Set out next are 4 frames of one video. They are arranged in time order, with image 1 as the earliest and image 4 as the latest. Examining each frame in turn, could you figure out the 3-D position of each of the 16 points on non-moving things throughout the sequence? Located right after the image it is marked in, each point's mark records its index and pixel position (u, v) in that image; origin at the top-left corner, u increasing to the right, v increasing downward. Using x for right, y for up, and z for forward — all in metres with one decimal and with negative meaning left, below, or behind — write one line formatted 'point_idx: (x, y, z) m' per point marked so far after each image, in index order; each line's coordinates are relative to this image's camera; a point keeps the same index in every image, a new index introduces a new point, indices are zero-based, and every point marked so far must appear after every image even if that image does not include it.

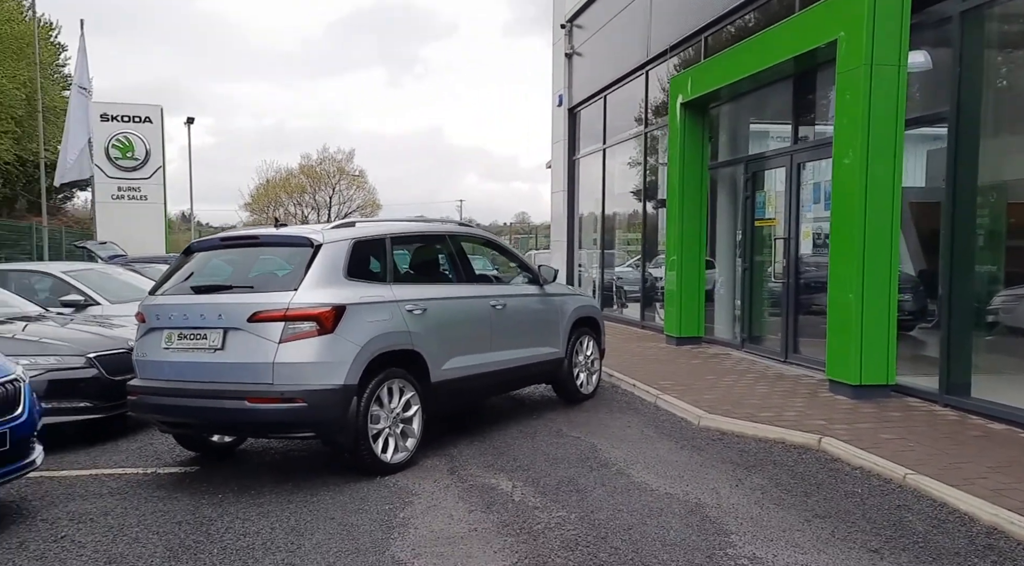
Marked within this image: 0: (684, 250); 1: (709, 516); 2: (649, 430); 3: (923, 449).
0: (+2.6, +0.5, +12.0) m
1: (+1.1, -1.3, +4.3) m
2: (+1.1, -1.2, +6.5) m
3: (+2.9, -1.2, +5.6) m
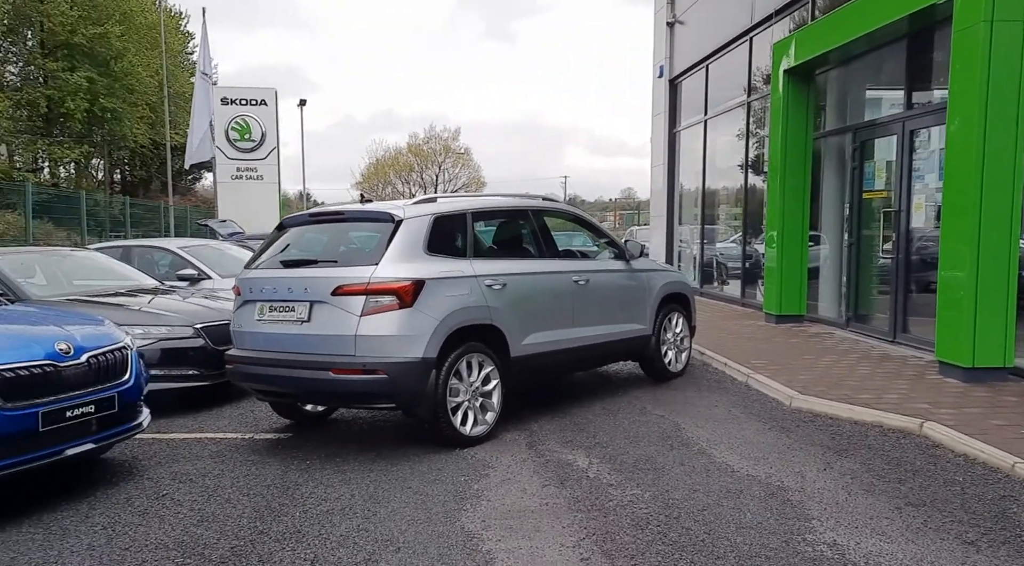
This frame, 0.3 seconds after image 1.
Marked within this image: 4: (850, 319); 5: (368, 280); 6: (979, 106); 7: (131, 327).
0: (+4.0, +0.9, +11.5) m
1: (+1.5, -1.1, +4.2) m
2: (+1.8, -1.0, +6.3) m
3: (+3.4, -1.0, +5.1) m
4: (+4.6, -0.5, +10.8) m
5: (-0.9, 0.0, +5.1) m
6: (+4.0, +1.6, +6.7) m
7: (-3.4, -0.4, +7.1) m
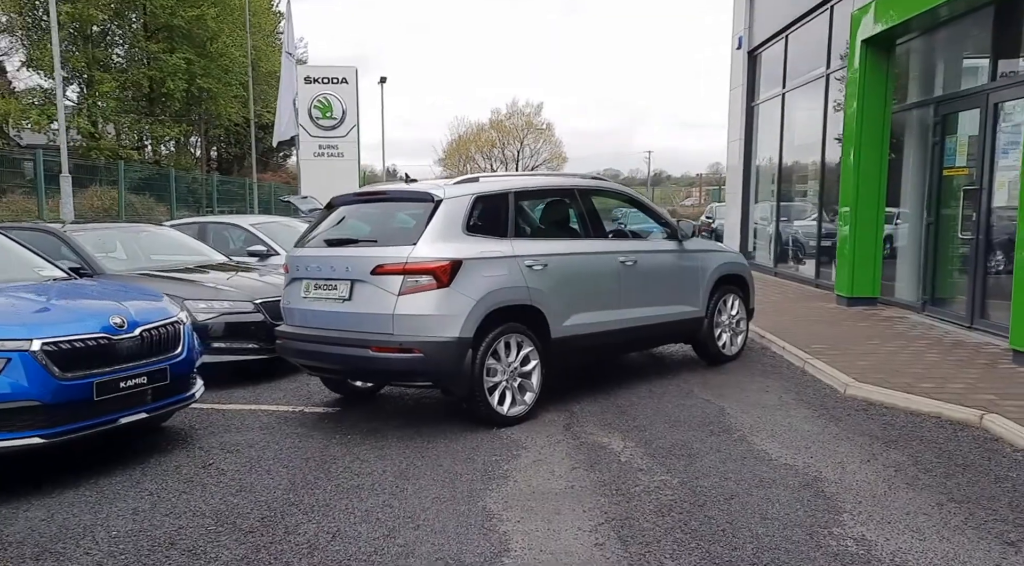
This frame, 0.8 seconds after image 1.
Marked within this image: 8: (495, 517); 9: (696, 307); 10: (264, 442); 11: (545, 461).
0: (+4.9, +1.1, +11.0) m
1: (+1.6, -1.1, +4.0) m
2: (+2.1, -0.9, +6.1) m
3: (+3.6, -0.9, +4.8) m
4: (+5.4, -0.3, +10.3) m
5: (-0.7, +0.2, +5.1) m
6: (+4.4, +1.7, +6.2) m
7: (-3.0, -0.2, +7.4) m
8: (-0.1, -1.1, +3.8) m
9: (+1.7, -0.2, +7.2) m
10: (-1.7, -1.1, +5.3) m
11: (+0.2, -1.1, +4.7) m
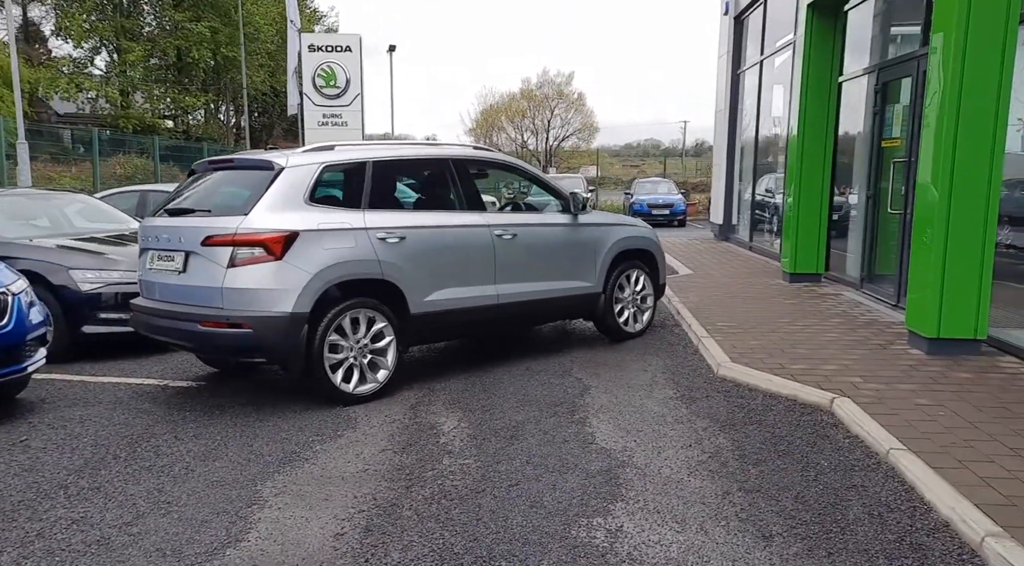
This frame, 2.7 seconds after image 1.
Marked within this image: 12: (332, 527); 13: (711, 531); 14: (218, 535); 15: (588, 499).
0: (+4.0, +1.5, +10.7) m
1: (+0.5, -0.9, +3.8) m
2: (+1.1, -0.7, +5.9) m
3: (+2.6, -0.8, +4.5) m
4: (+4.5, 0.0, +10.0) m
5: (-1.7, +0.3, +4.9) m
6: (+3.4, +1.8, +5.9) m
7: (-4.0, +0.1, +7.3) m
8: (-1.2, -1.0, +3.6) m
9: (+0.7, 0.0, +7.0) m
10: (-2.7, -0.9, +5.2) m
11: (-0.9, -0.9, +4.5) m
12: (-0.8, -1.0, +3.3) m
13: (+0.8, -1.0, +3.2) m
14: (-1.2, -1.0, +3.2) m
15: (+0.3, -1.0, +3.6) m
